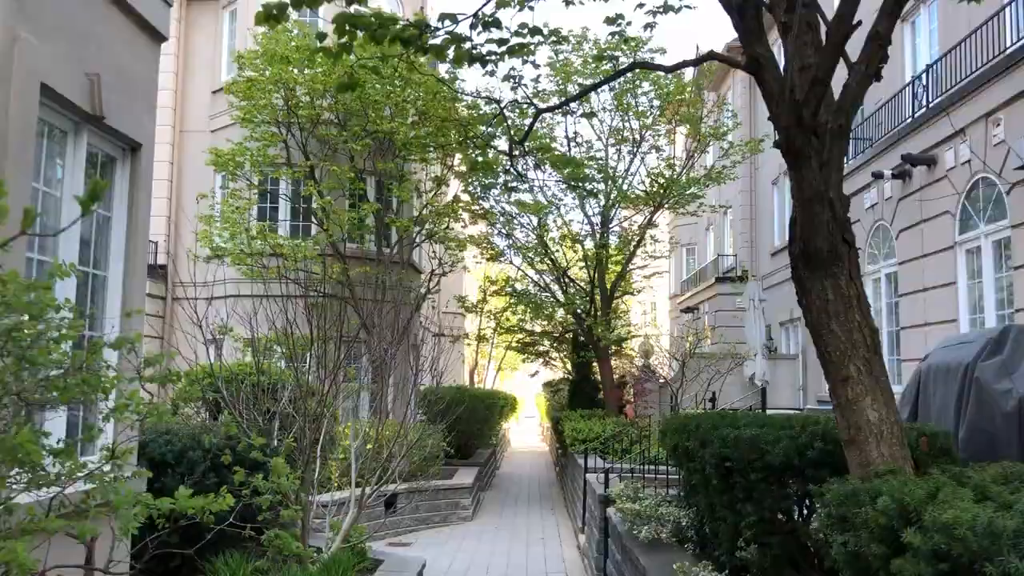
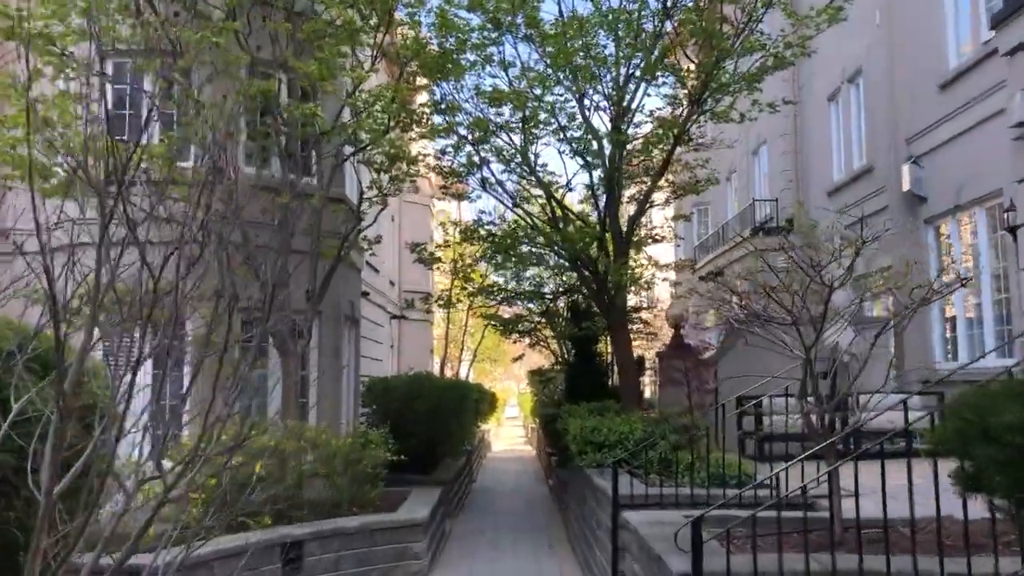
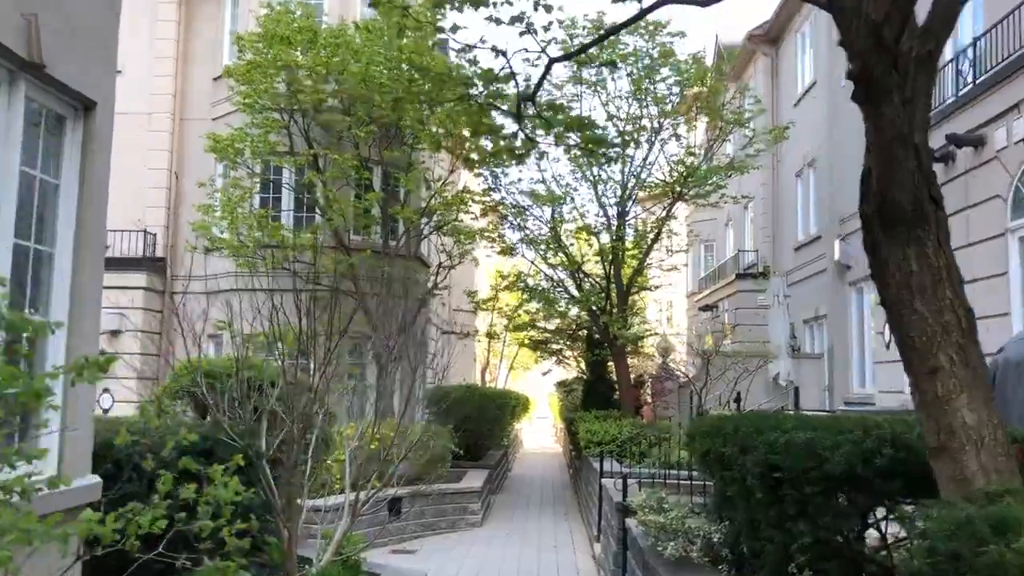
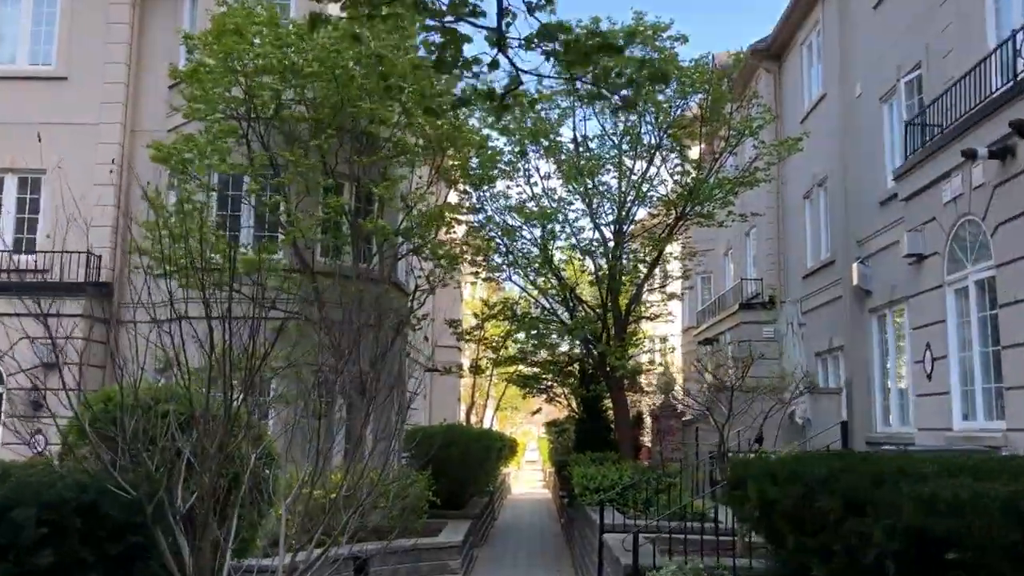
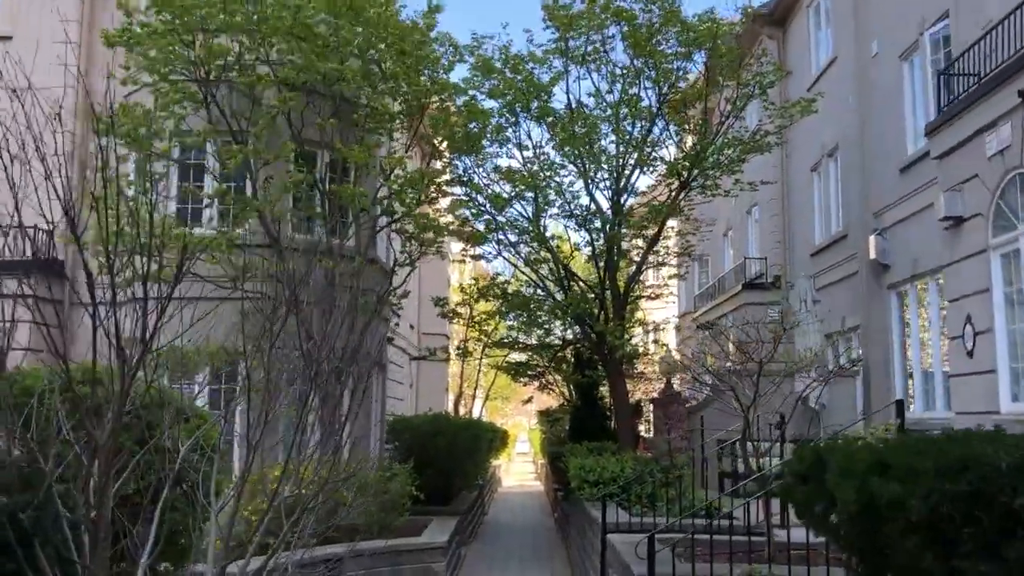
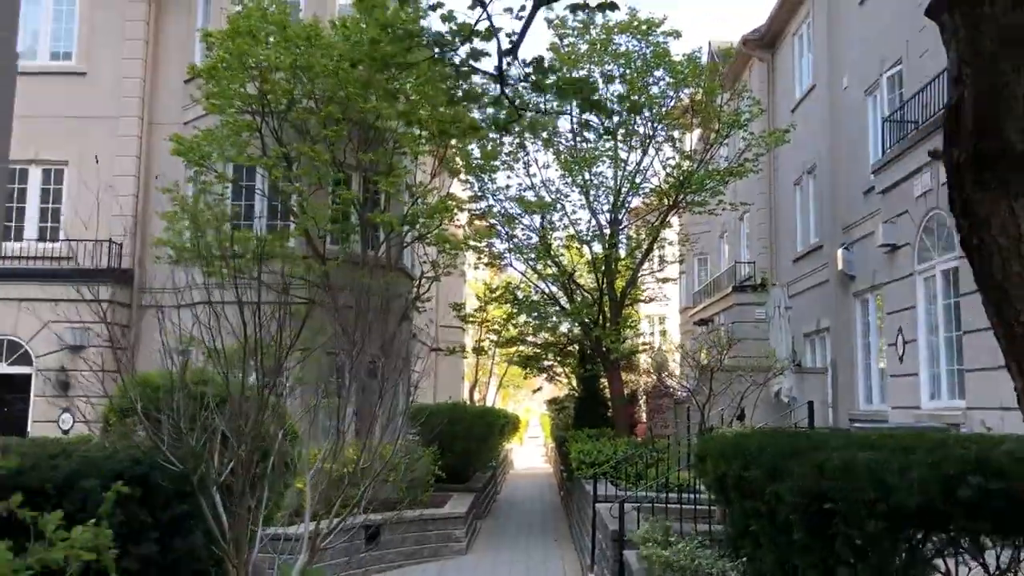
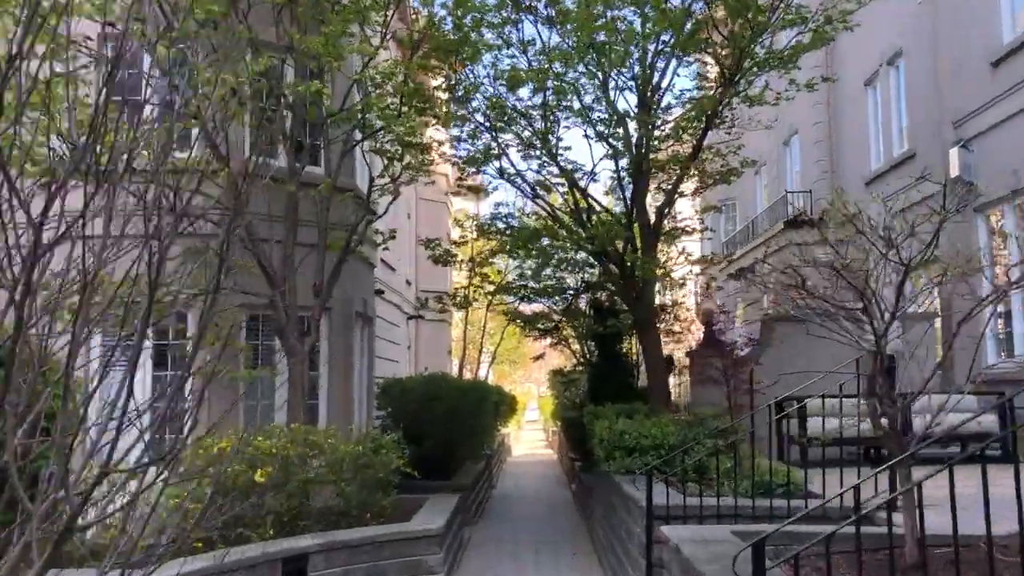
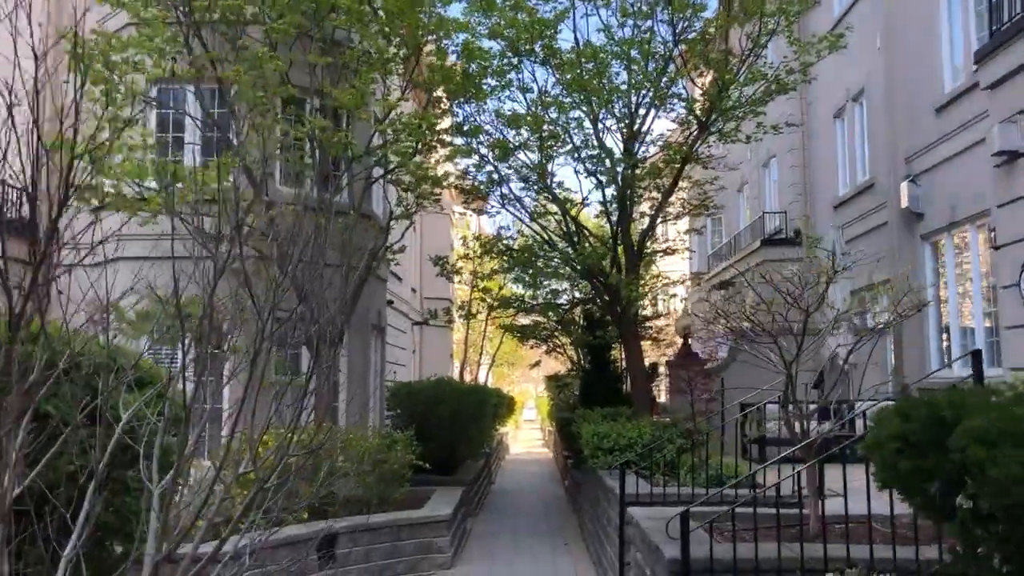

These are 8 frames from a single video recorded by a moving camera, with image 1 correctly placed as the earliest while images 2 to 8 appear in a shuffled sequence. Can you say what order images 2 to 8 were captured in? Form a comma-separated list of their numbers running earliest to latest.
3, 6, 4, 5, 8, 2, 7
